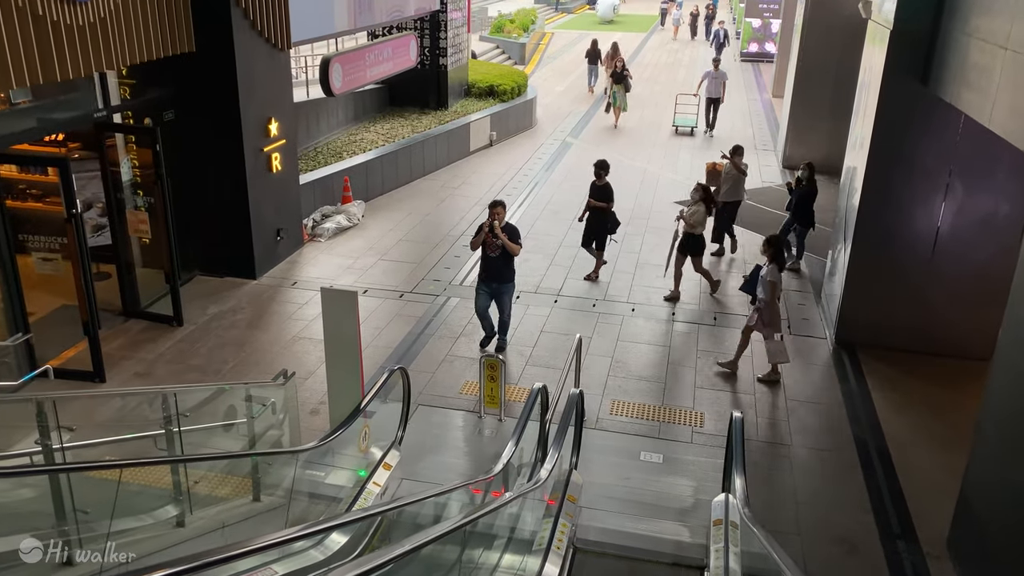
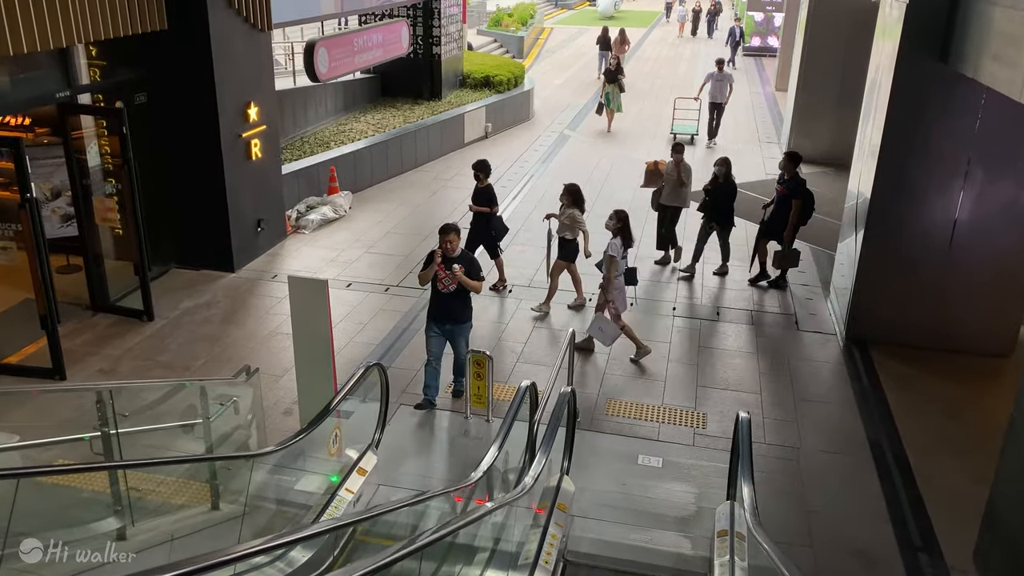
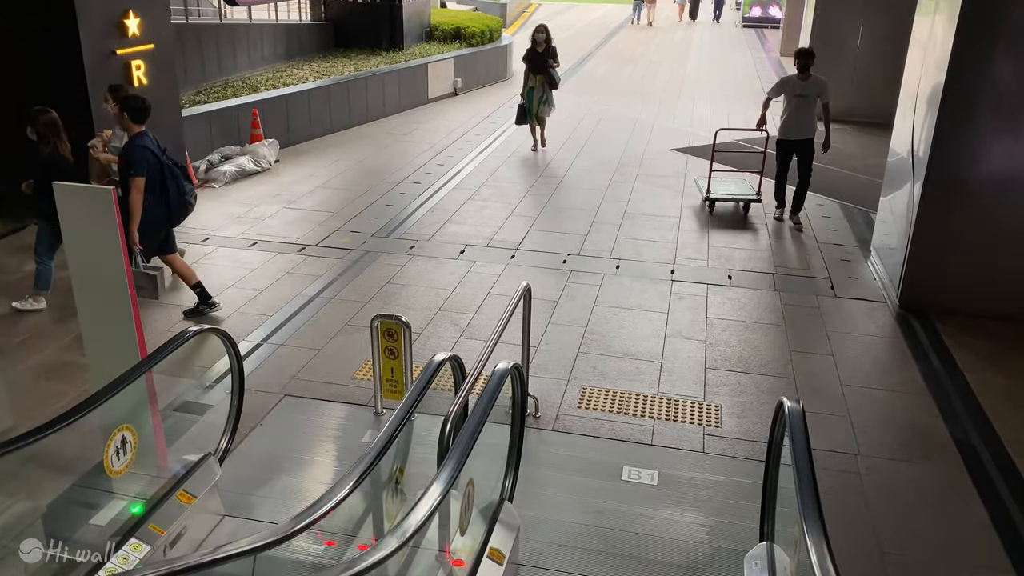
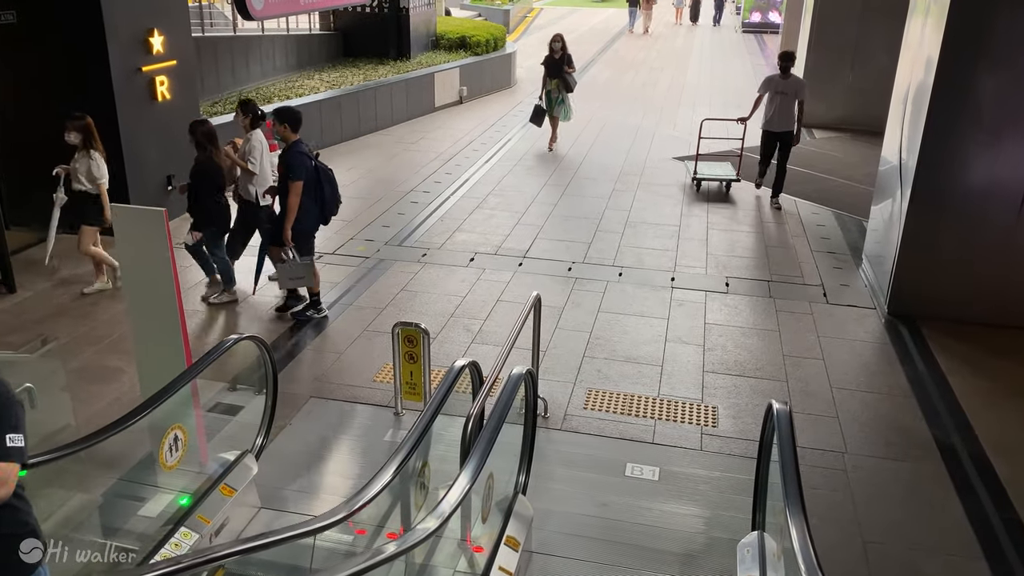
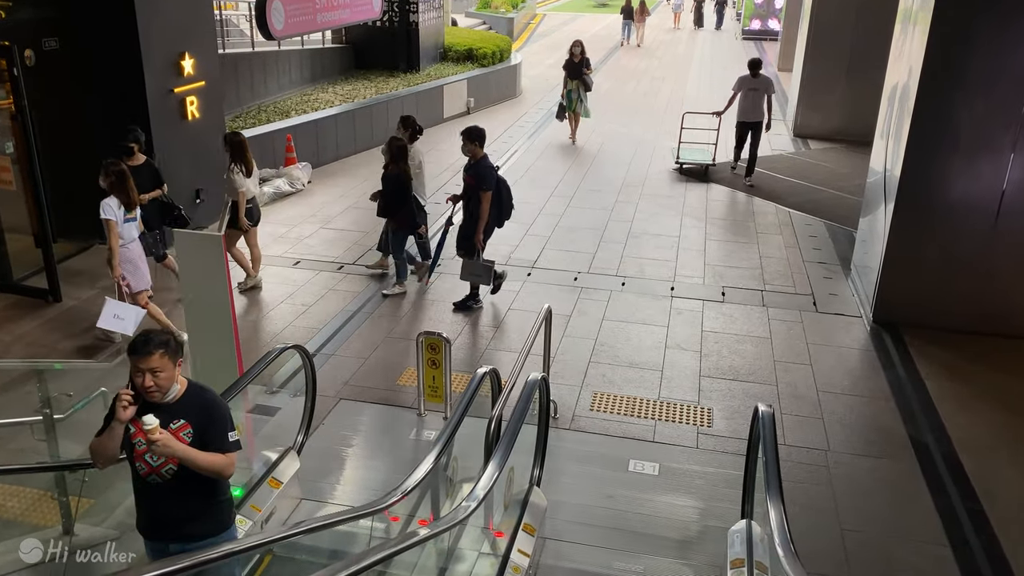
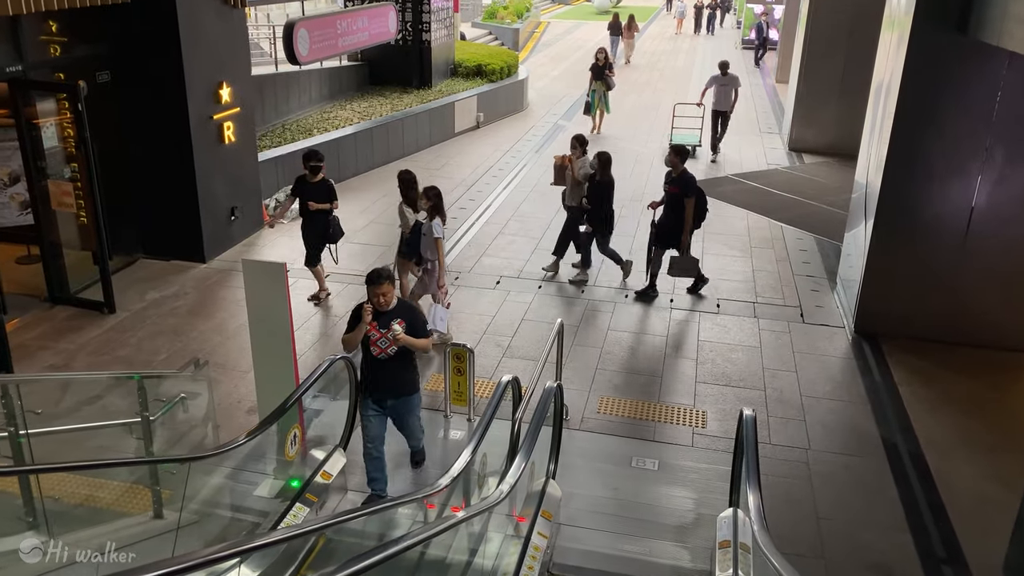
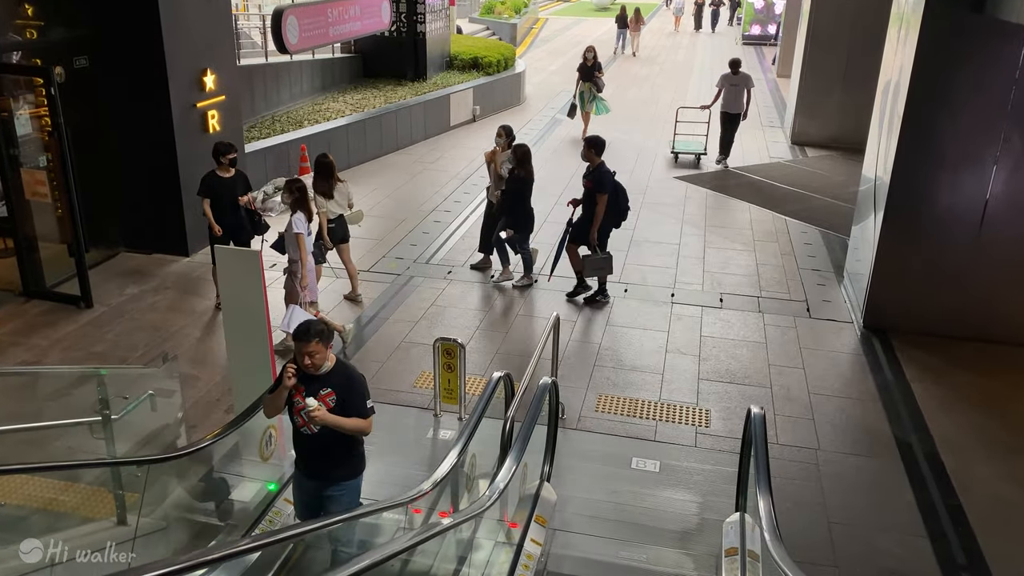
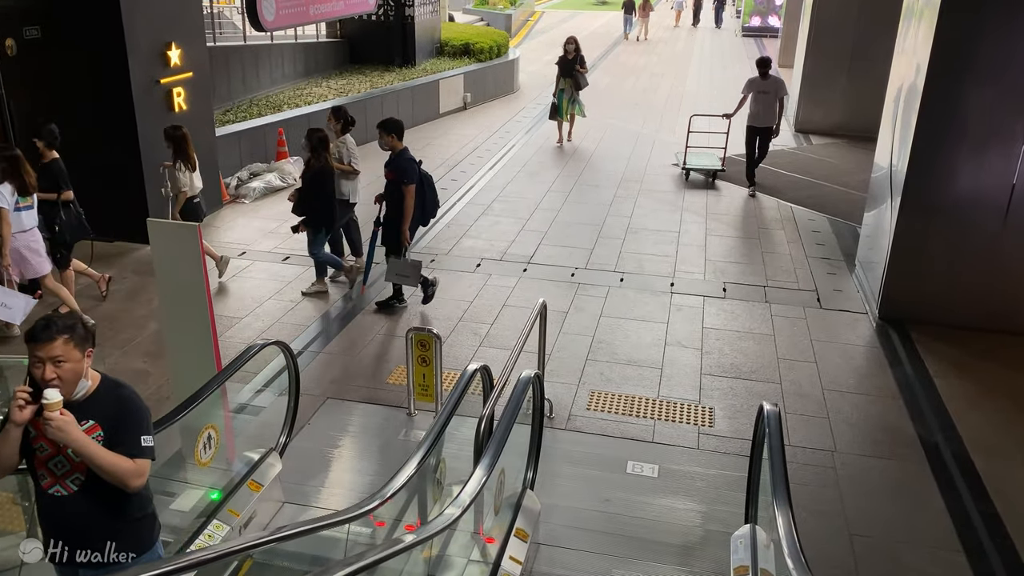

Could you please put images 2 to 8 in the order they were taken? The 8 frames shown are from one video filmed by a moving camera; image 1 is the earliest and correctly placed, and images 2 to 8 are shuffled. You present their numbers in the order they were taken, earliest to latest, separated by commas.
2, 6, 7, 5, 8, 4, 3
